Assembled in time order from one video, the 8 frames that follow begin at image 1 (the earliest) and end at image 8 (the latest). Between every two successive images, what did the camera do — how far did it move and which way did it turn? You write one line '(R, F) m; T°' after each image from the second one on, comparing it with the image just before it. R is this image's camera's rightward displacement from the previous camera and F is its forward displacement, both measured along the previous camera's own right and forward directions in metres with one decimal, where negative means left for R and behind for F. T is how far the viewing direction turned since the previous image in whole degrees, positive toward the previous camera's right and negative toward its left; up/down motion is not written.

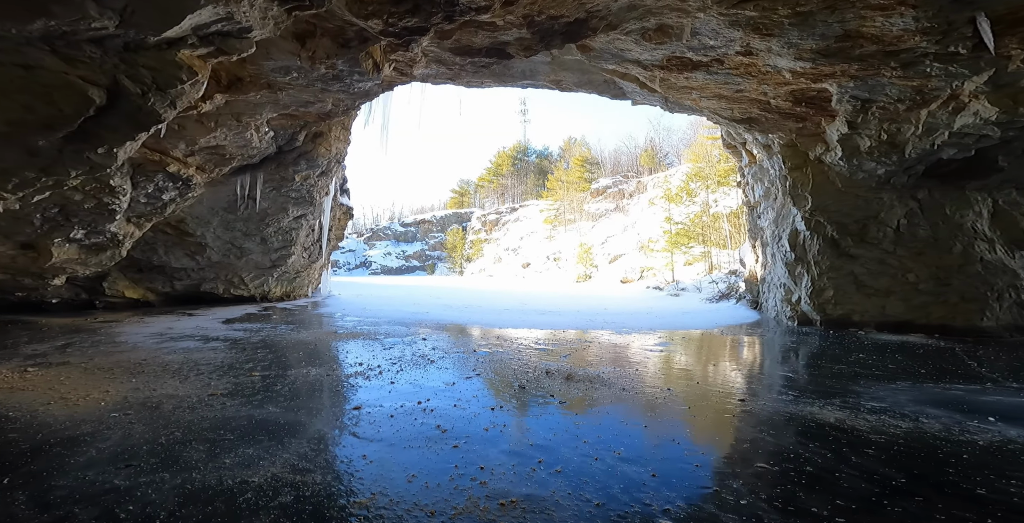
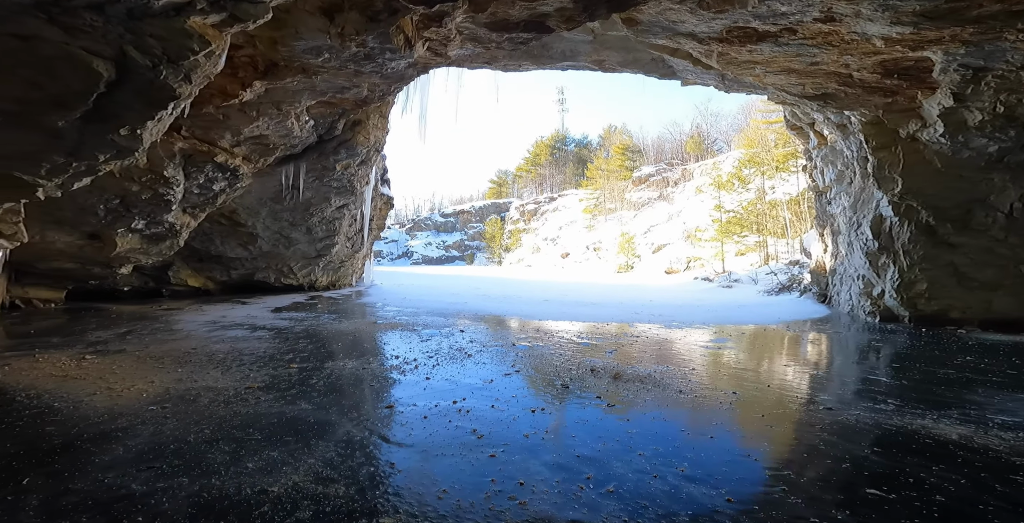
(0.0, +0.3) m; -5°
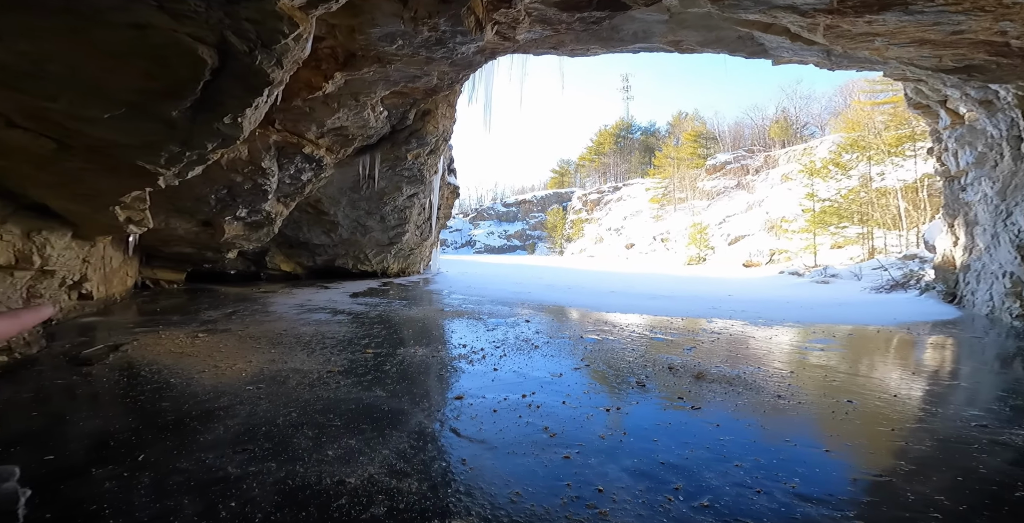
(-0.1, +0.1) m; -7°
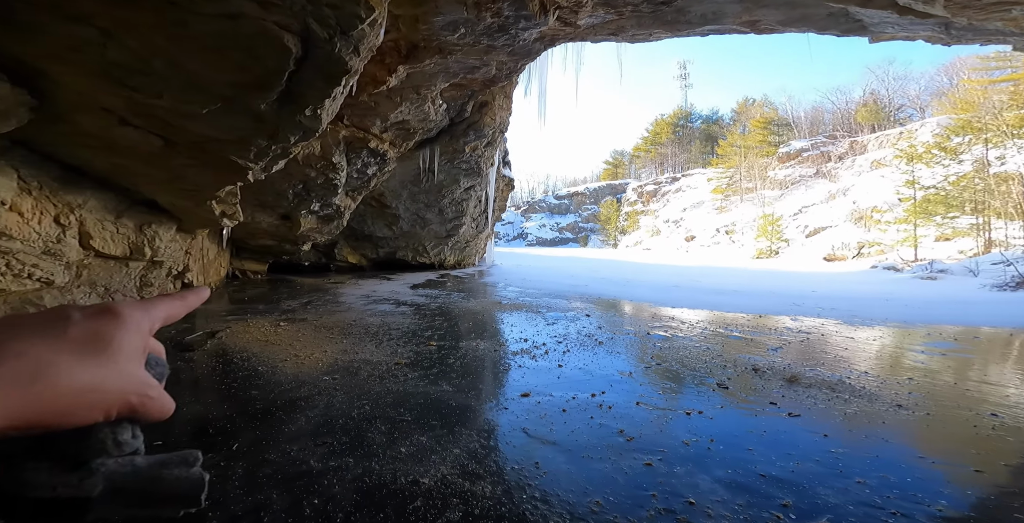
(-0.1, +0.1) m; -6°
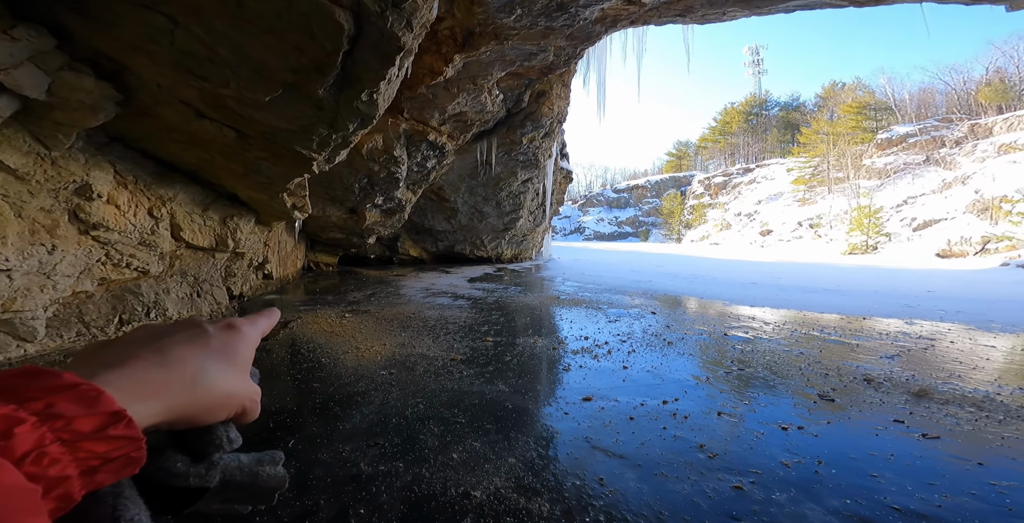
(0.0, +0.2) m; -7°
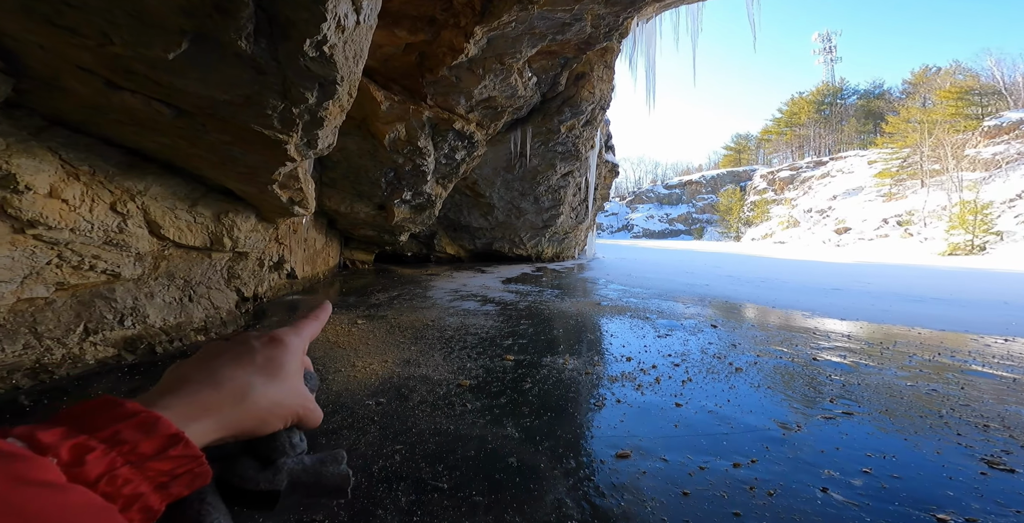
(+0.2, +0.7) m; -6°
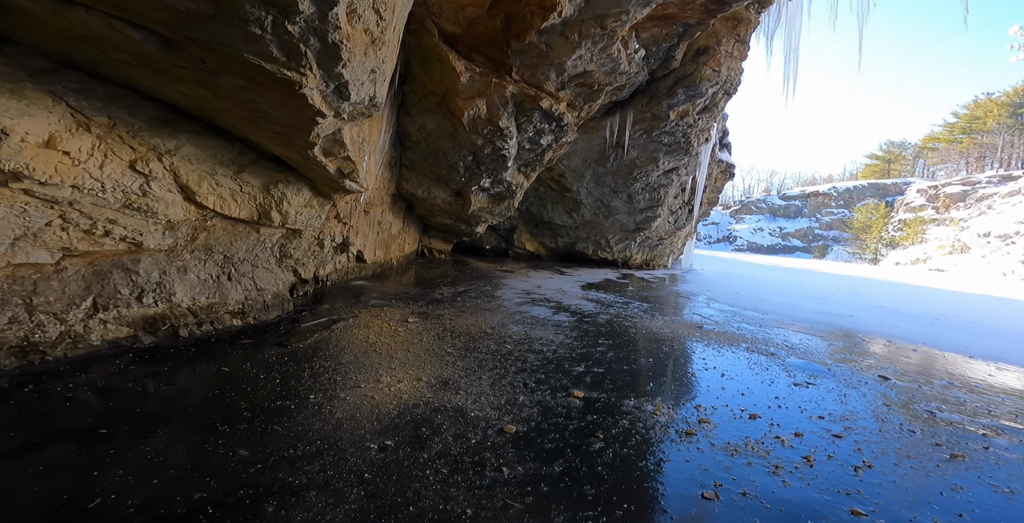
(0.0, +0.8) m; -10°
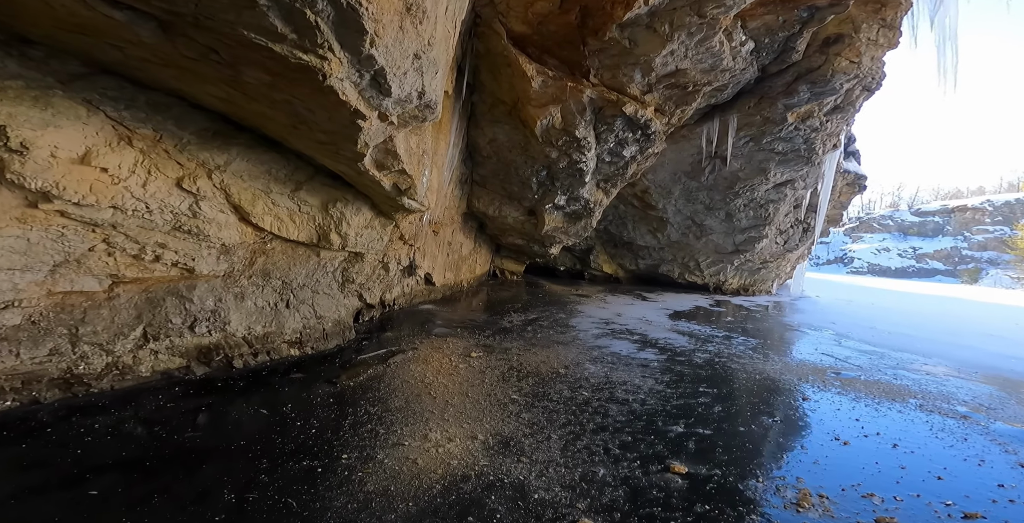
(0.0, +0.5) m; -9°
